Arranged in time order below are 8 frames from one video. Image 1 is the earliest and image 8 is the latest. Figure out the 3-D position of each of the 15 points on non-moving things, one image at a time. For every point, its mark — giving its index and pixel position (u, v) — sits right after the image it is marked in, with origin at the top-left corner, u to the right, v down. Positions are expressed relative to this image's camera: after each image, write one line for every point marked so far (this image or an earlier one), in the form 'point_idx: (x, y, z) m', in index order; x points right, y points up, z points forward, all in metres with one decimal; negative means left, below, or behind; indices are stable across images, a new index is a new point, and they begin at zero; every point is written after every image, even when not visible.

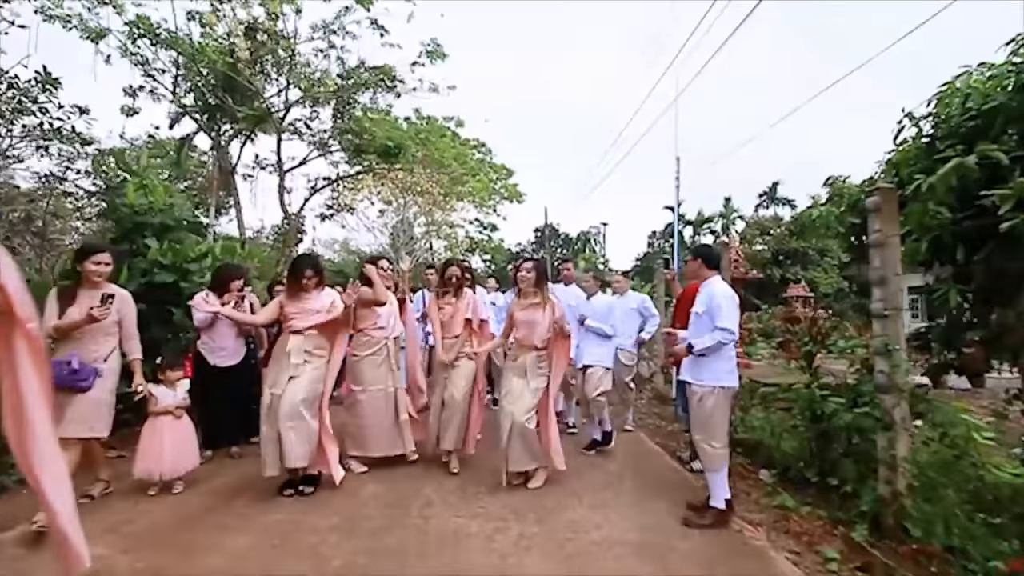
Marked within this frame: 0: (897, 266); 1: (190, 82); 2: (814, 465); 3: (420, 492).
0: (+2.1, +0.1, +4.5) m
1: (-5.5, +3.5, +14.2) m
2: (+2.0, -1.2, +5.6) m
3: (-0.6, -1.4, +5.5) m
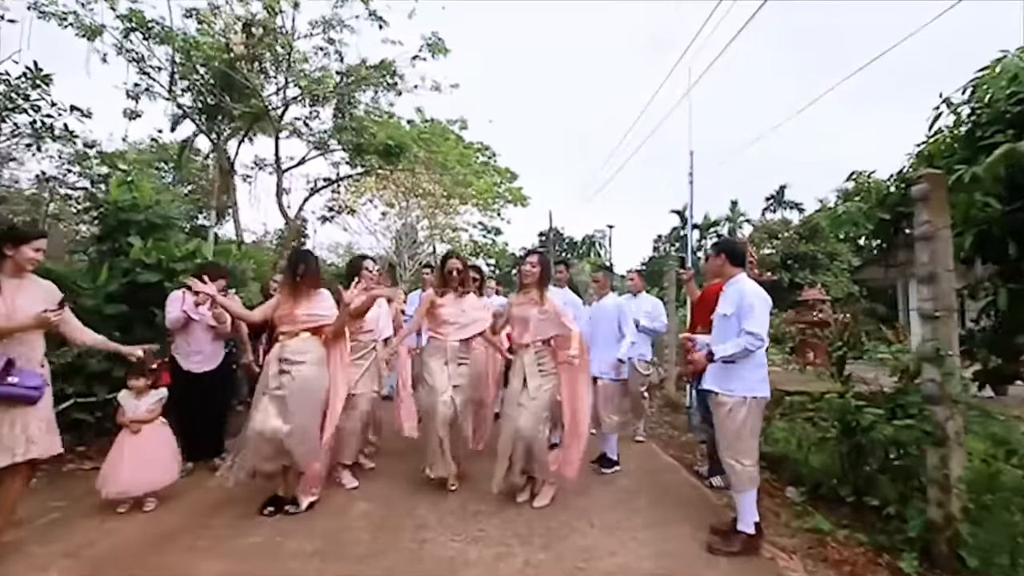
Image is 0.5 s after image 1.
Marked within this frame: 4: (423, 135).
0: (+2.1, +0.1, +4.0) m
1: (-5.4, +3.4, +13.8) m
2: (+2.1, -1.2, +5.1) m
3: (-0.6, -1.4, +5.0) m
4: (-2.2, +3.7, +19.9) m
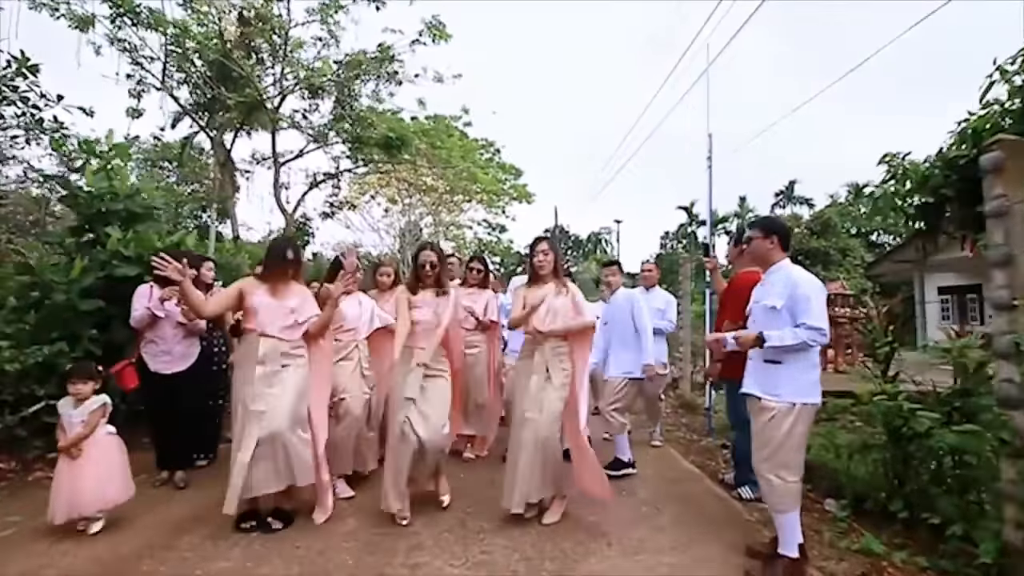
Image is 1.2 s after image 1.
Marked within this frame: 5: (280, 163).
0: (+2.1, +0.2, +3.4) m
1: (-5.3, +3.5, +13.2) m
2: (+2.1, -1.1, +4.5) m
3: (-0.6, -1.3, +4.4) m
4: (-2.1, +3.7, +19.4) m
5: (-4.7, +2.5, +16.7) m
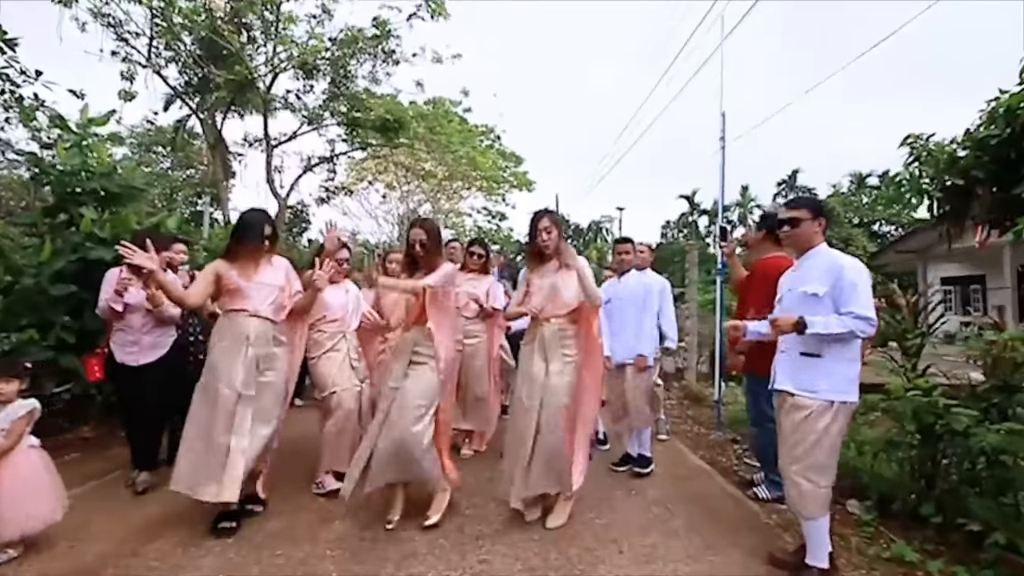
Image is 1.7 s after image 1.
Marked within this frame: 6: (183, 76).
0: (+2.2, +0.2, +3.1) m
1: (-5.3, +3.7, +12.8) m
2: (+2.1, -1.1, +4.2) m
3: (-0.6, -1.2, +4.1) m
4: (-2.1, +4.0, +19.0) m
5: (-4.7, +2.8, +16.3) m
6: (-5.4, +3.5, +13.5) m
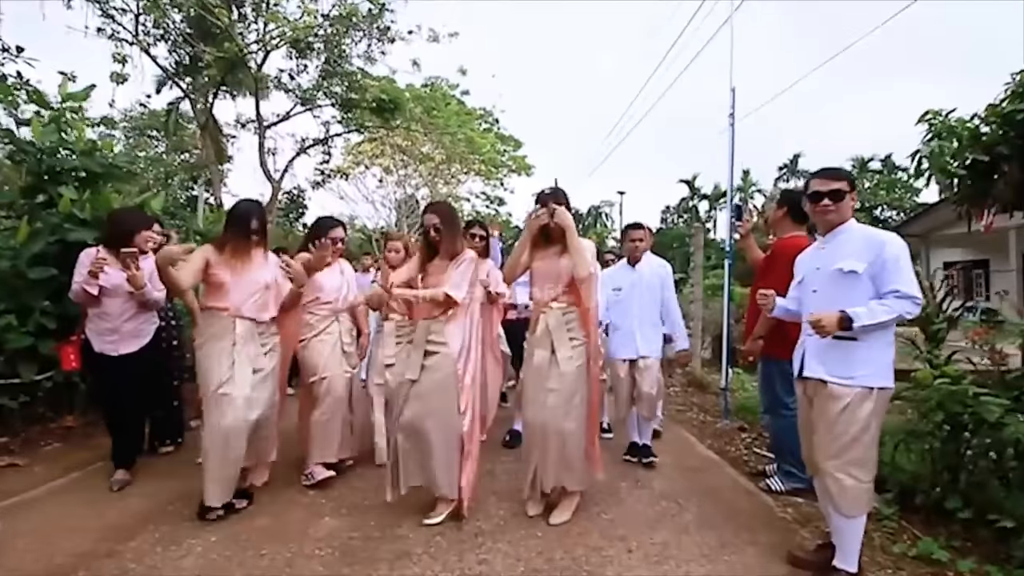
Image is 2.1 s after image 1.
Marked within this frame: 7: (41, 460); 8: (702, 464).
0: (+2.2, +0.3, +2.8) m
1: (-5.3, +4.0, +12.5) m
2: (+2.1, -1.0, +3.9) m
3: (-0.5, -1.1, +3.8) m
4: (-2.1, +4.4, +18.6) m
5: (-4.8, +3.1, +15.9) m
6: (-5.4, +3.7, +13.1) m
7: (-3.4, -1.2, +6.0) m
8: (+1.2, -1.1, +5.1) m
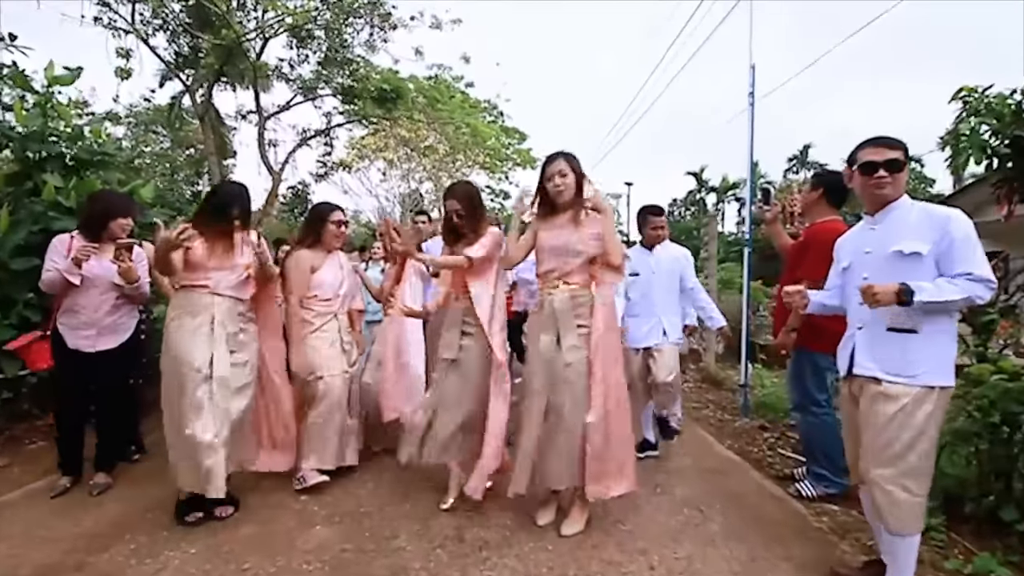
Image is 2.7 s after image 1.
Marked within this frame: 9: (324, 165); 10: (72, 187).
0: (+2.2, +0.4, +2.4) m
1: (-5.3, +4.1, +12.1) m
2: (+2.1, -0.9, +3.6) m
3: (-0.5, -1.1, +3.5) m
4: (-2.0, +4.5, +18.2) m
5: (-4.7, +3.2, +15.6) m
6: (-5.3, +3.8, +12.8) m
7: (-3.4, -1.2, +5.6) m
8: (+1.2, -1.0, +4.8) m
9: (-4.4, +2.9, +19.2) m
10: (-3.3, +0.7, +6.1) m
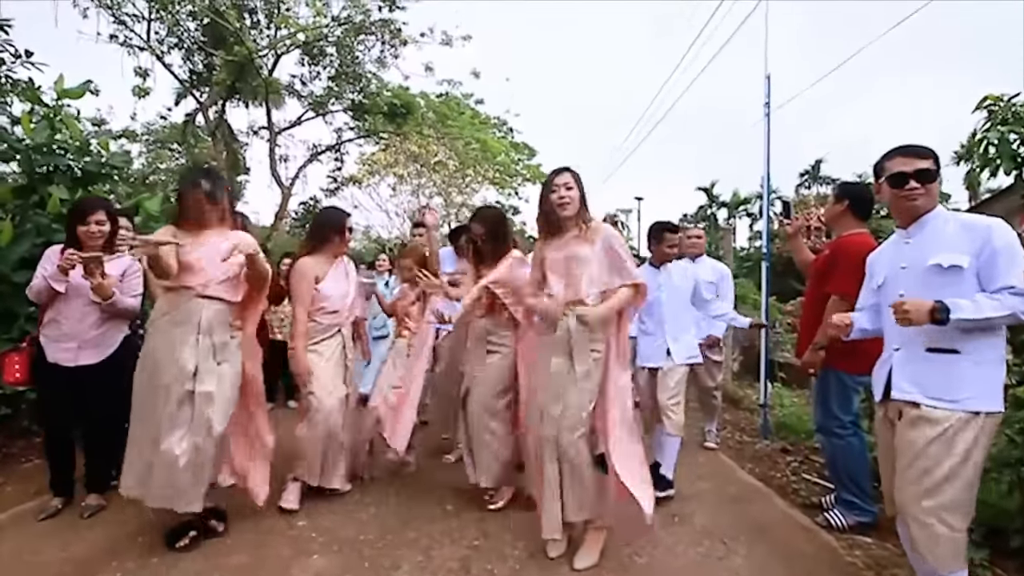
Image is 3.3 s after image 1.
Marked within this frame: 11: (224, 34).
0: (+2.2, +0.3, +2.2) m
1: (-5.1, +3.8, +12.0) m
2: (+2.2, -1.0, +3.3) m
3: (-0.5, -1.1, +3.3) m
4: (-1.7, +4.2, +18.1) m
5: (-4.5, +3.0, +15.5) m
6: (-5.2, +3.6, +12.7) m
7: (-3.3, -1.3, +5.4) m
8: (+1.3, -1.1, +4.5) m
9: (-4.2, +2.5, +19.1) m
10: (-3.2, +0.6, +5.9) m
11: (-4.4, +3.9, +12.2) m
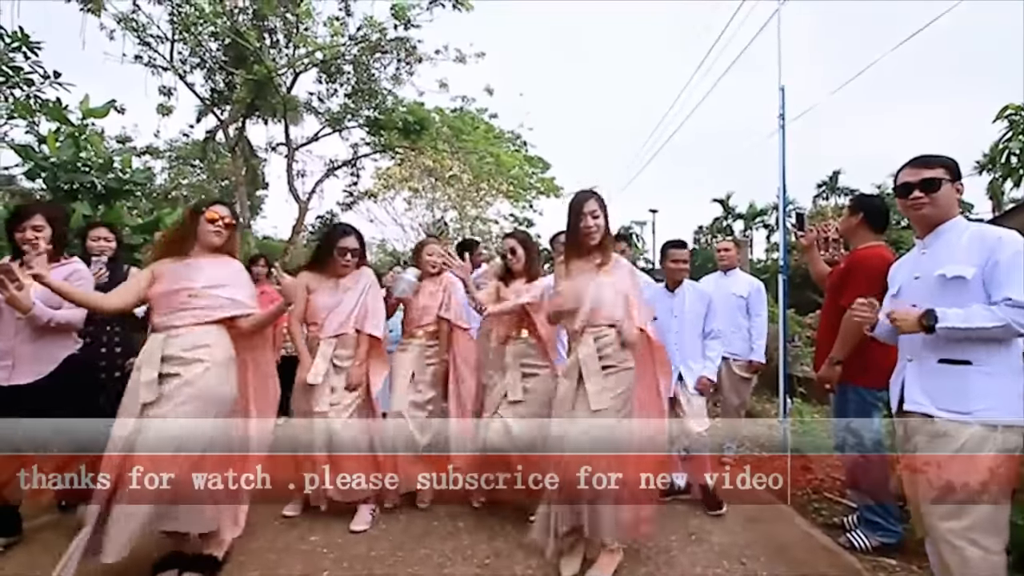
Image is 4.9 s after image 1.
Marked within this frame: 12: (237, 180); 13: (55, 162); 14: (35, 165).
0: (+2.2, +0.3, +2.1) m
1: (-4.9, +3.6, +12.2) m
2: (+2.2, -1.0, +3.2) m
3: (-0.4, -1.2, +3.2) m
4: (-1.4, +3.9, +18.2) m
5: (-4.2, +2.7, +15.6) m
6: (-4.9, +3.4, +12.8) m
7: (-3.2, -1.4, +5.4) m
8: (+1.4, -1.2, +4.4) m
9: (-3.8, +2.2, +19.2) m
10: (-3.1, +0.5, +5.9) m
11: (-4.2, +3.7, +12.3) m
12: (-4.4, +1.7, +13.1) m
13: (-3.4, +0.9, +5.9) m
14: (-3.5, +0.9, +5.9) m
